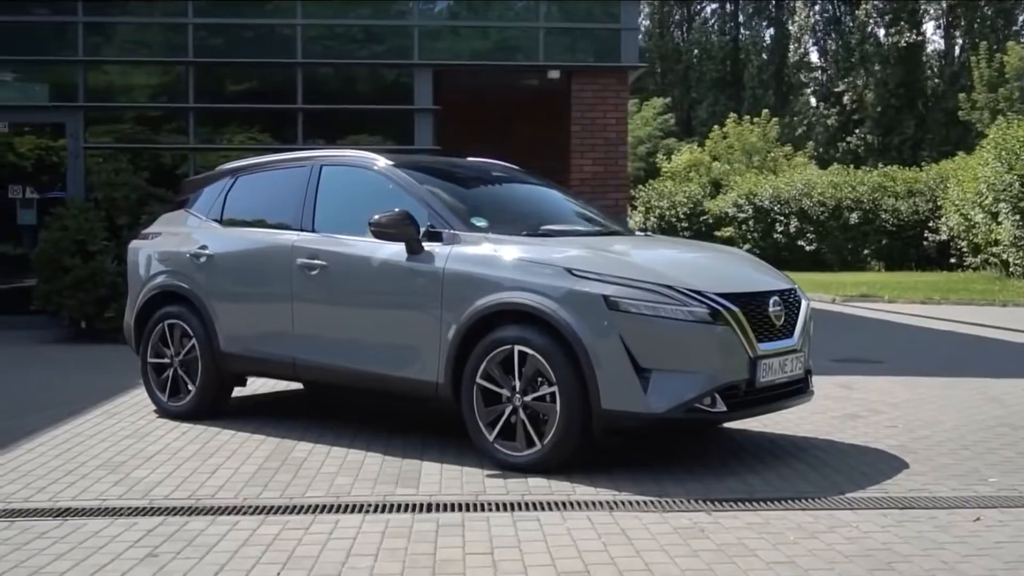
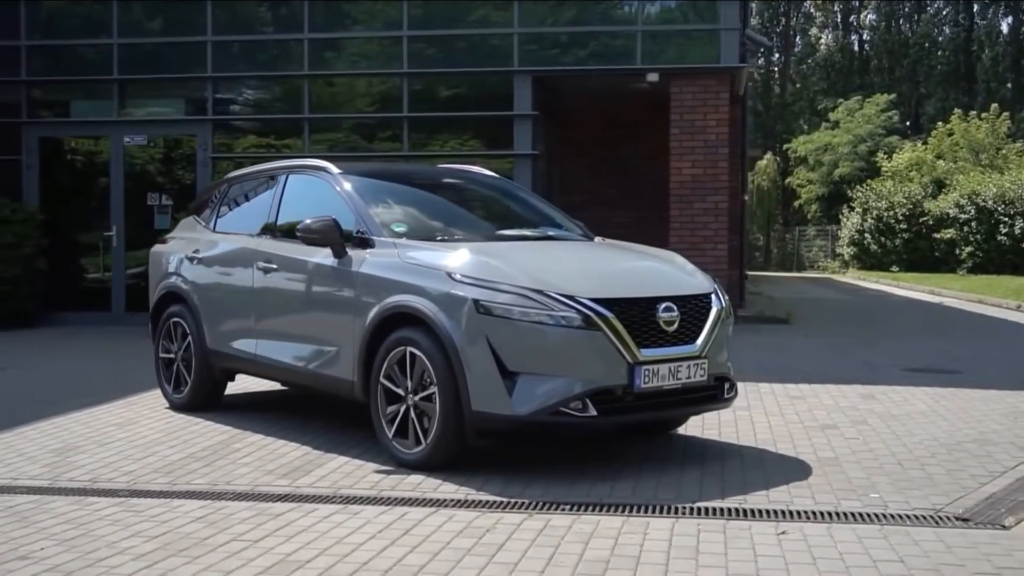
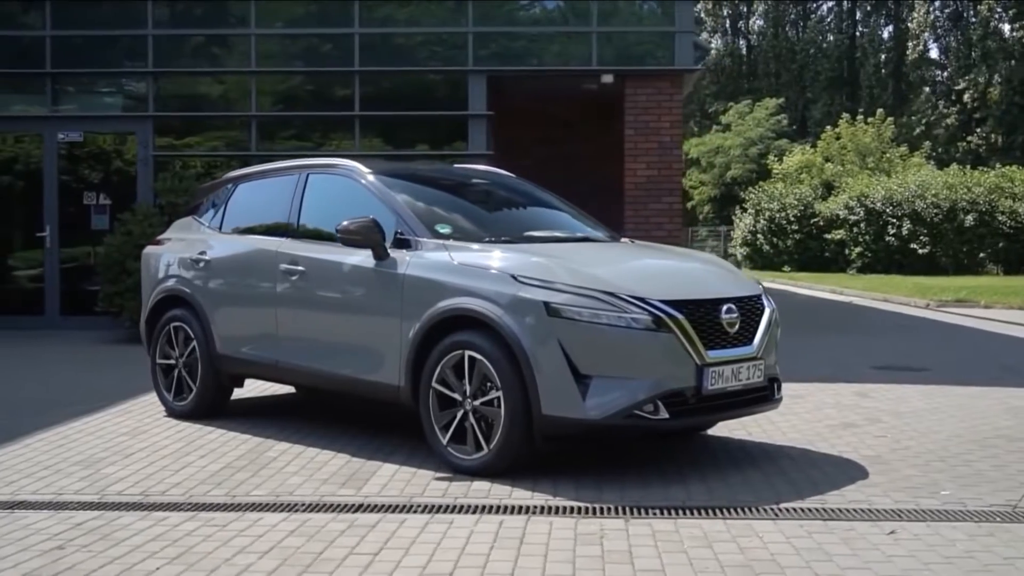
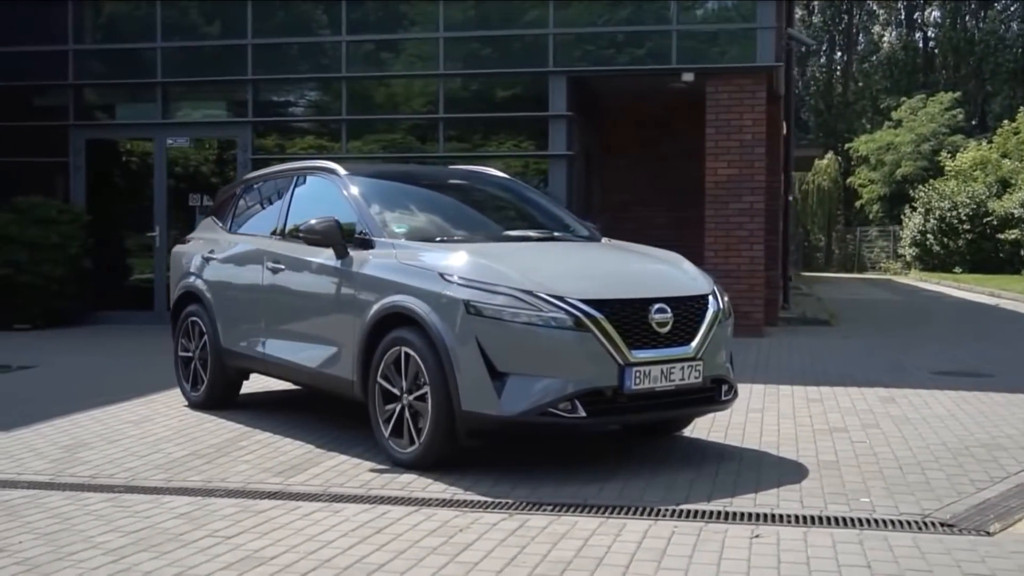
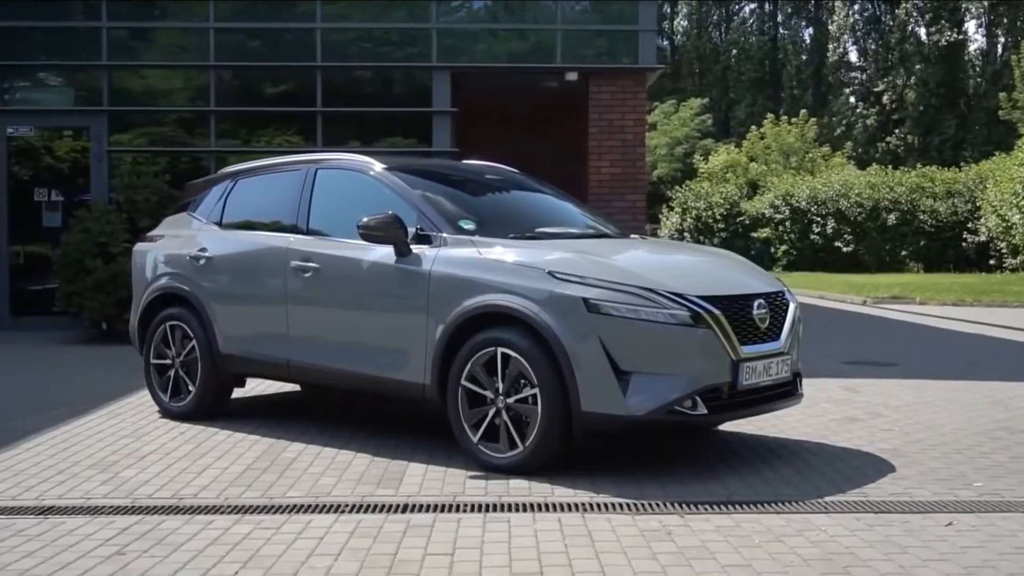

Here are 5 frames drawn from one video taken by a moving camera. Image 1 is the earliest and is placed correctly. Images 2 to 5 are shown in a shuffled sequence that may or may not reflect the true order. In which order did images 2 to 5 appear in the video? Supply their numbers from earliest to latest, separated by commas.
5, 3, 2, 4
